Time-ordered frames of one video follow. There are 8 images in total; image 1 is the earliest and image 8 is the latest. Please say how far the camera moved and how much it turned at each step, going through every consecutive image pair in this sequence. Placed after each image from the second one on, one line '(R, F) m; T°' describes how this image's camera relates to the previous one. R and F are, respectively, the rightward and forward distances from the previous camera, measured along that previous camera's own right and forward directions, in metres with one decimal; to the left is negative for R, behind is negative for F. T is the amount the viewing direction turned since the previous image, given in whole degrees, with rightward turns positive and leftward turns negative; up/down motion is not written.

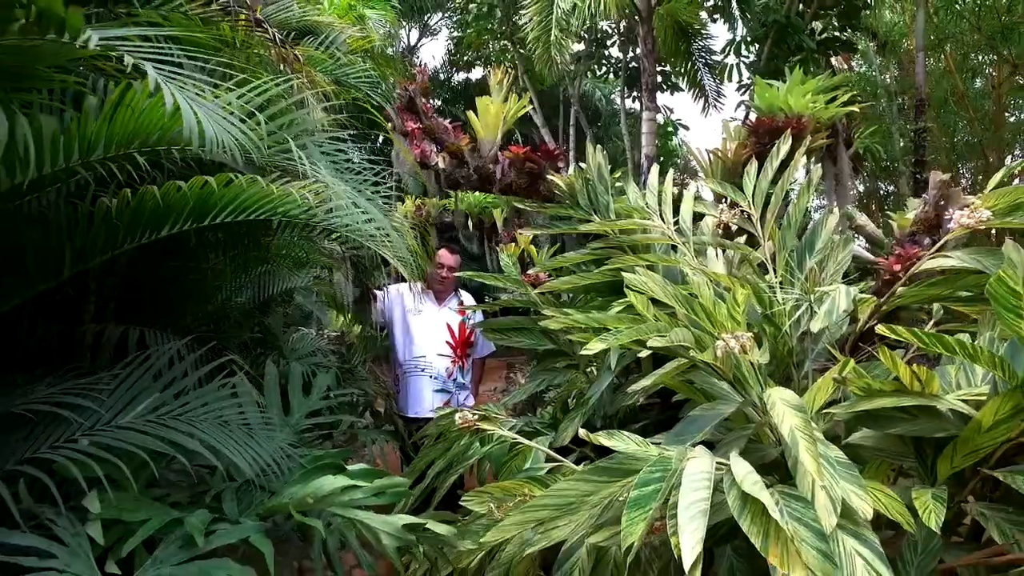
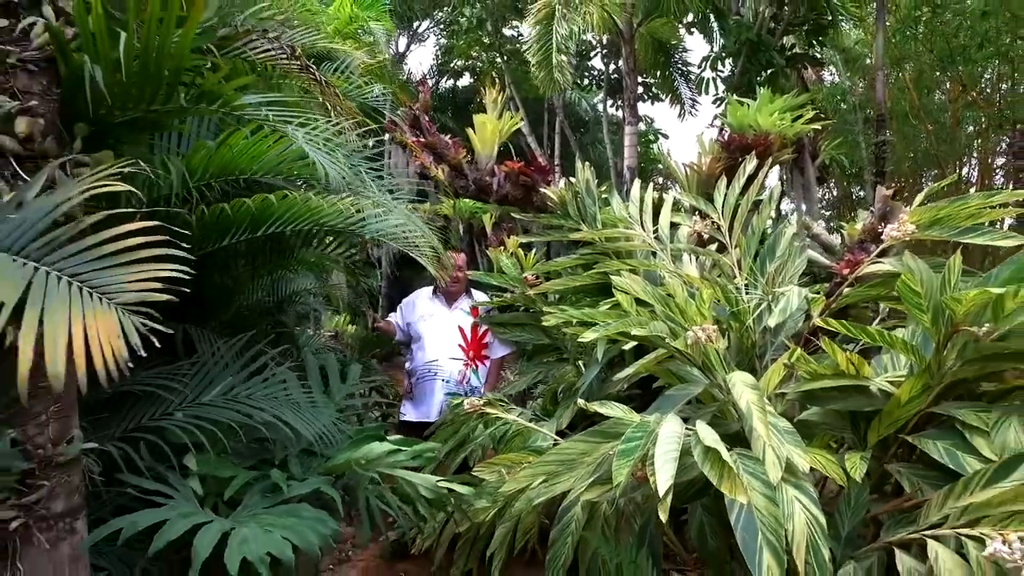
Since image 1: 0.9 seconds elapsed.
(-0.1, -0.3) m; +2°
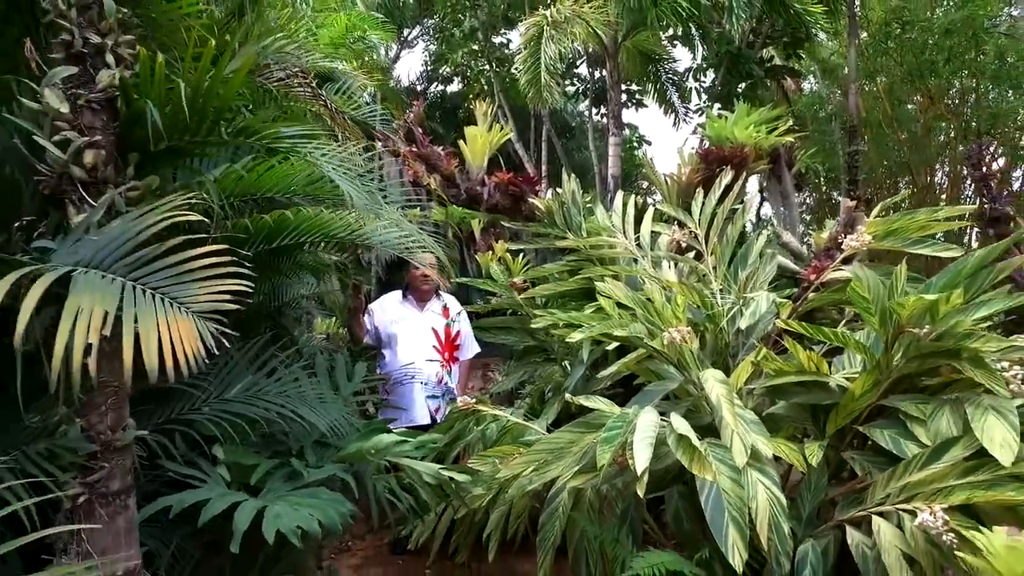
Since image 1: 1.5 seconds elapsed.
(0.0, -0.2) m; +1°
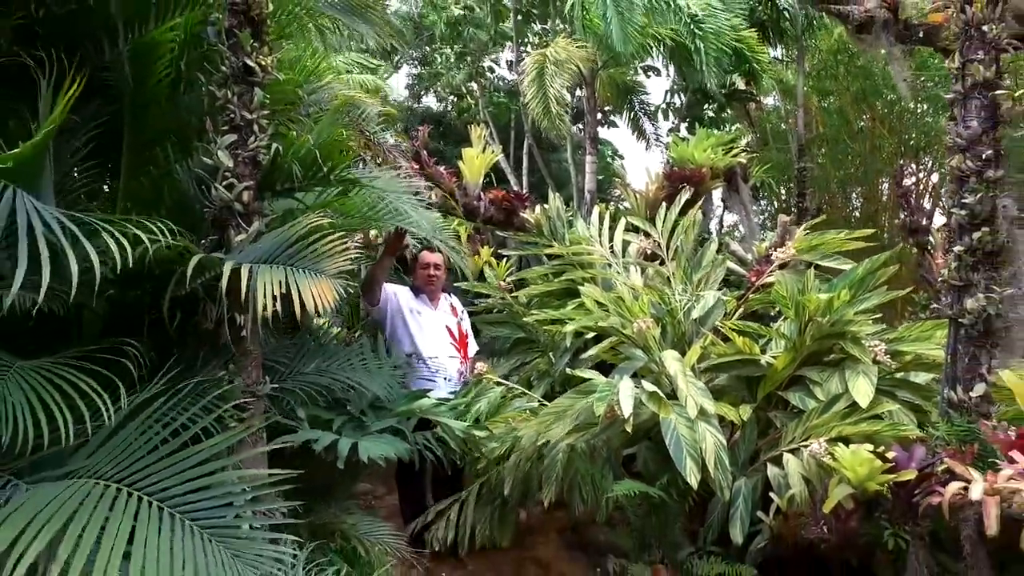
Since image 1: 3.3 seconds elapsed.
(-0.1, -0.6) m; +2°
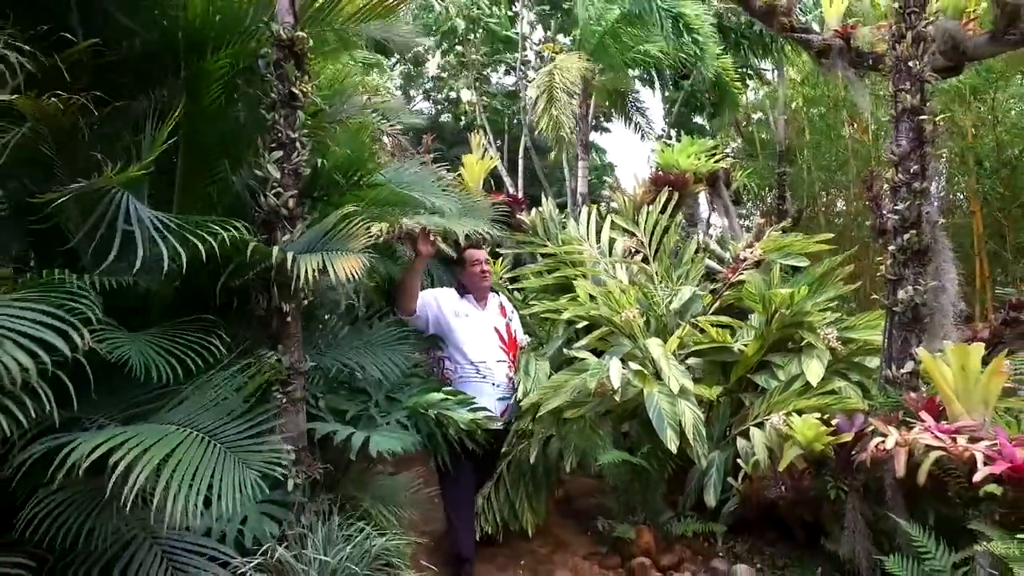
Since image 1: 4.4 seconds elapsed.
(0.0, -0.3) m; +1°
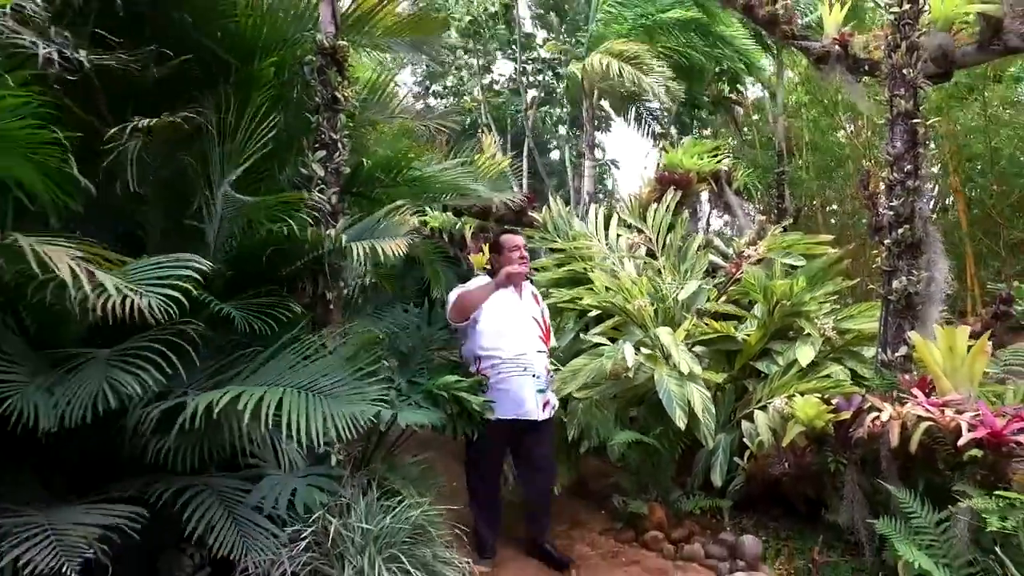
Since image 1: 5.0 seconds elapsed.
(-0.1, -0.2) m; 0°
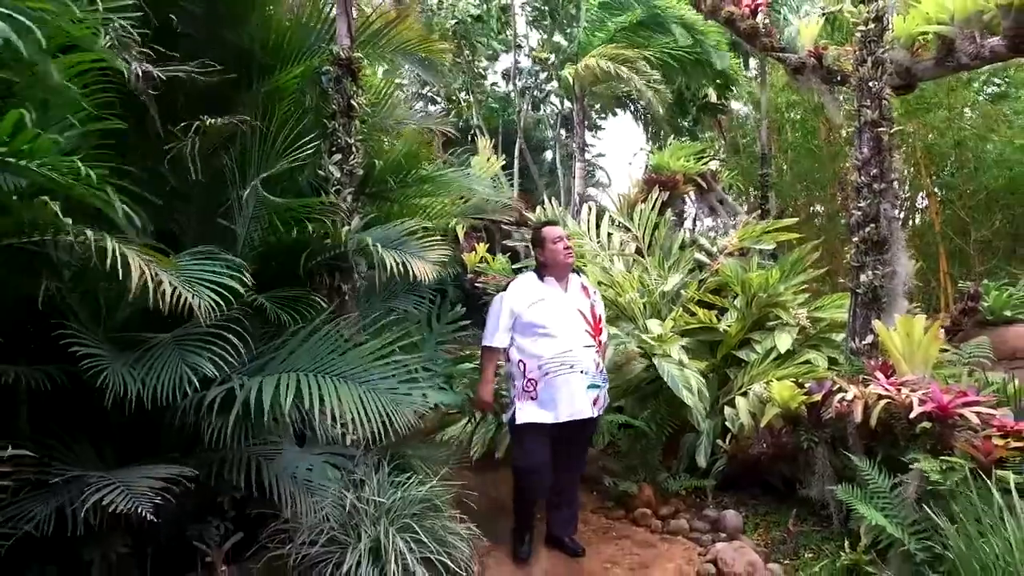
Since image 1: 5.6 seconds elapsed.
(-0.1, -0.2) m; +1°
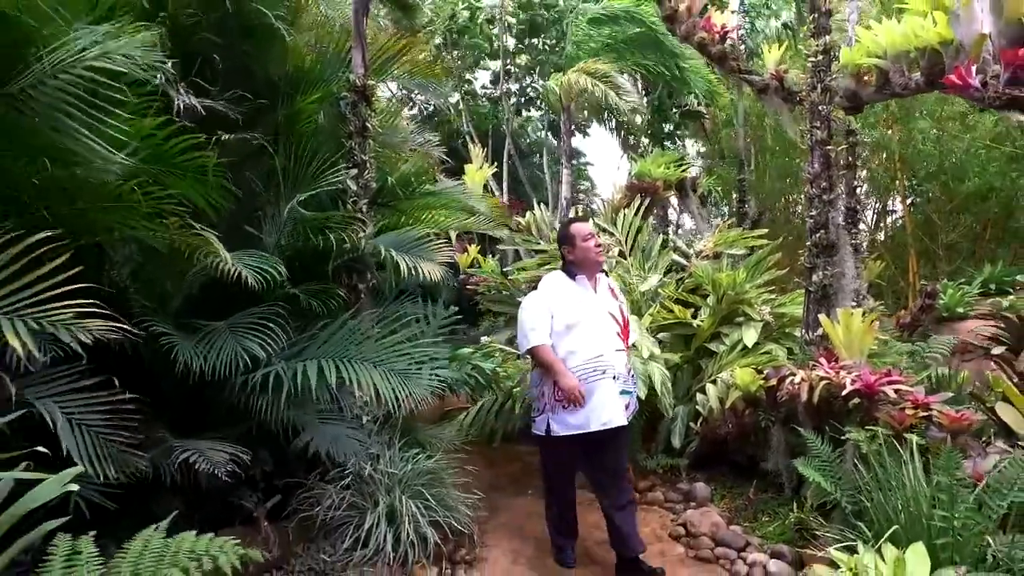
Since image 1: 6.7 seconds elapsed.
(0.0, -0.3) m; +1°
